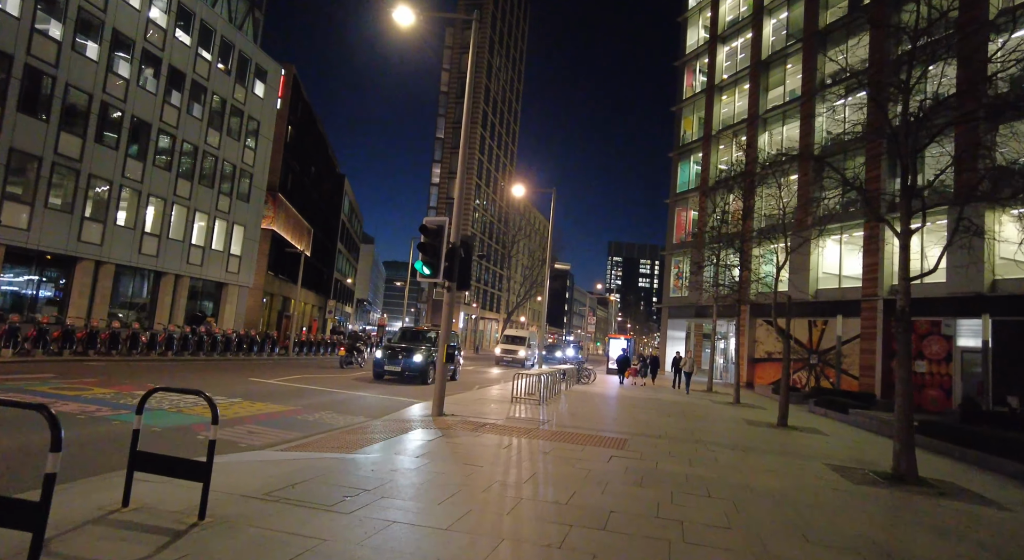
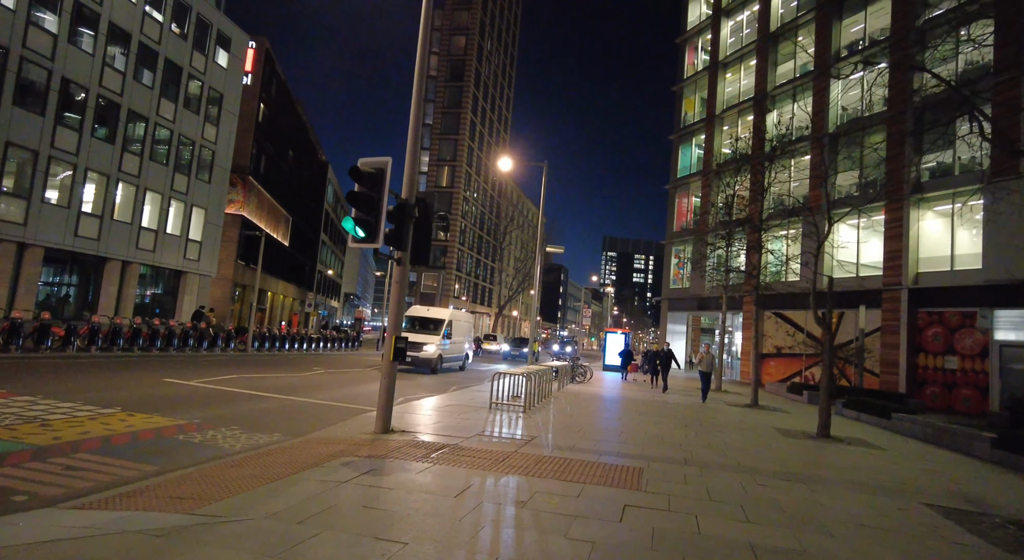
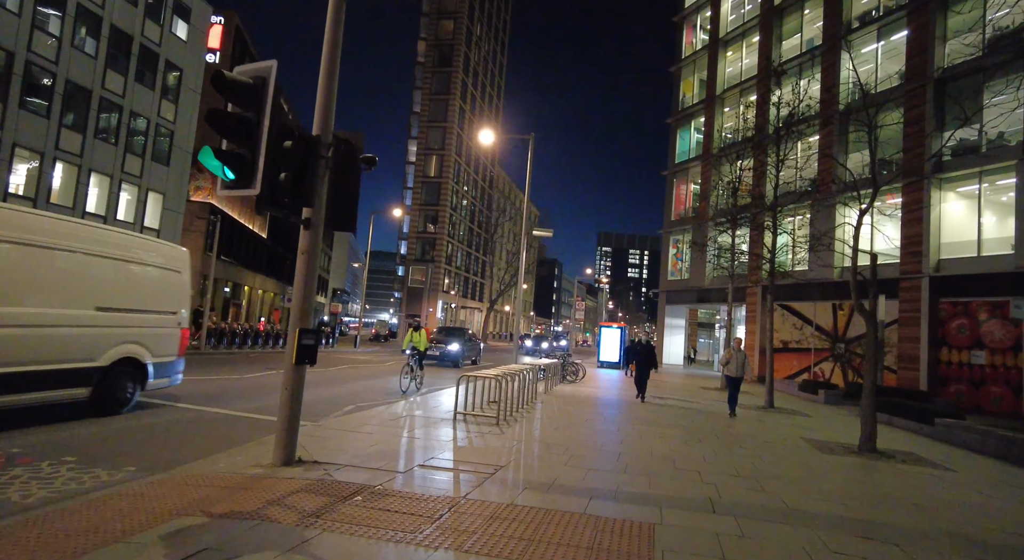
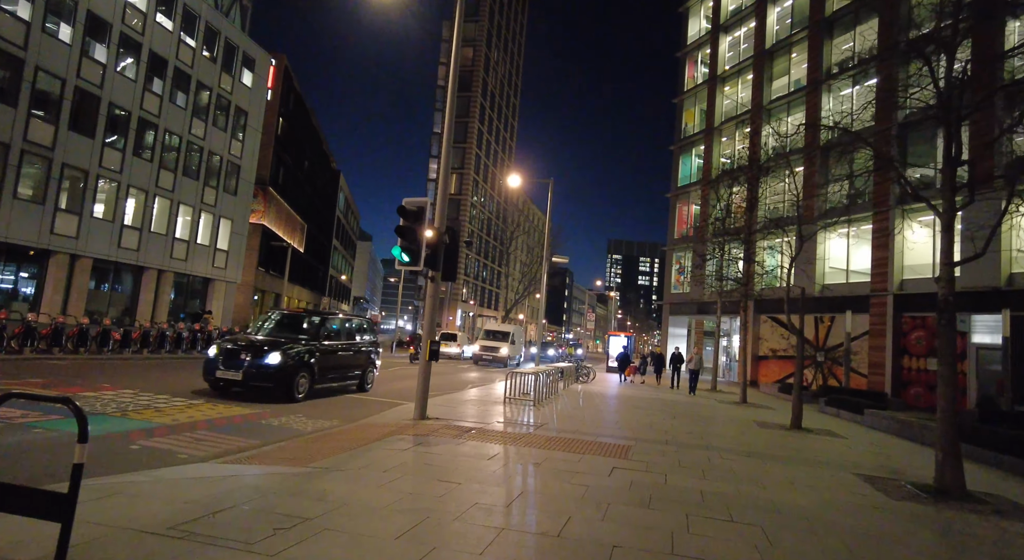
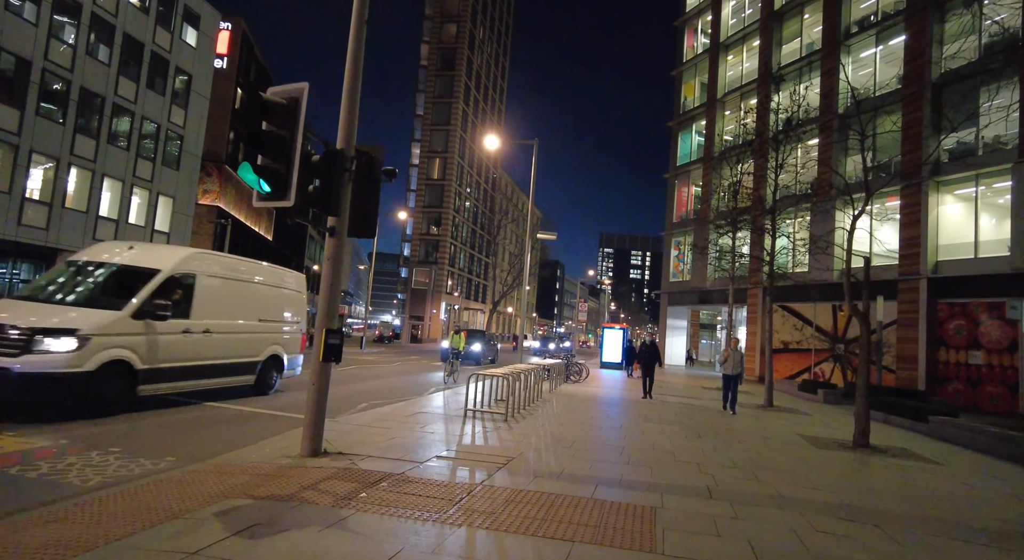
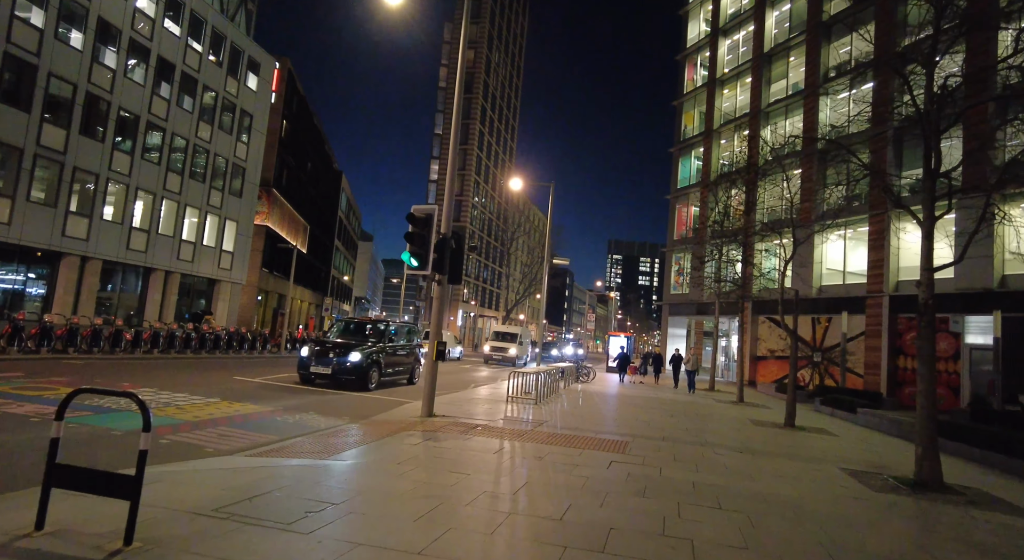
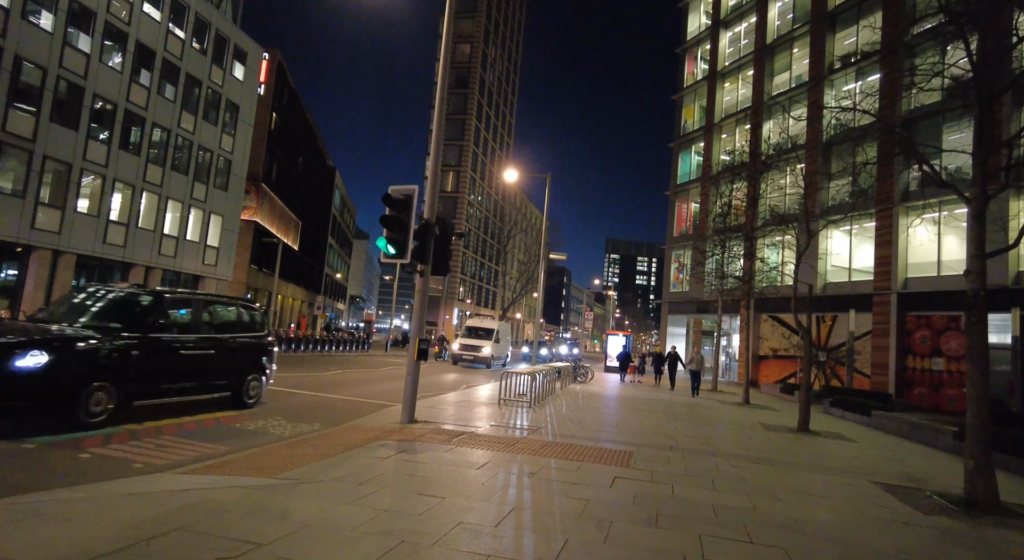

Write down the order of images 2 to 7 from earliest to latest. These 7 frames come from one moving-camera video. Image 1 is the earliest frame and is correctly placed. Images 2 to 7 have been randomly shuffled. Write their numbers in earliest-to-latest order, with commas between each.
6, 4, 7, 2, 5, 3
